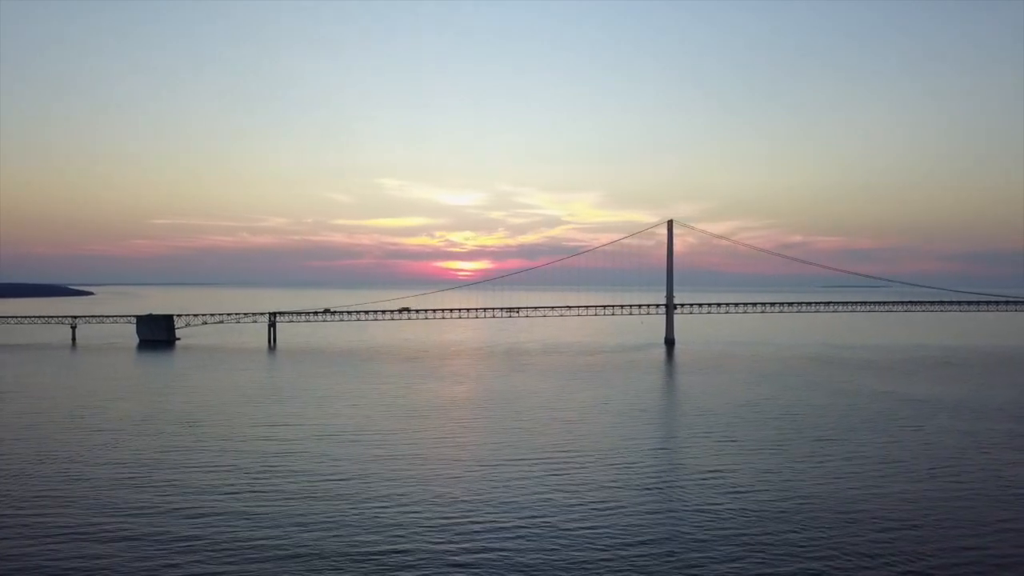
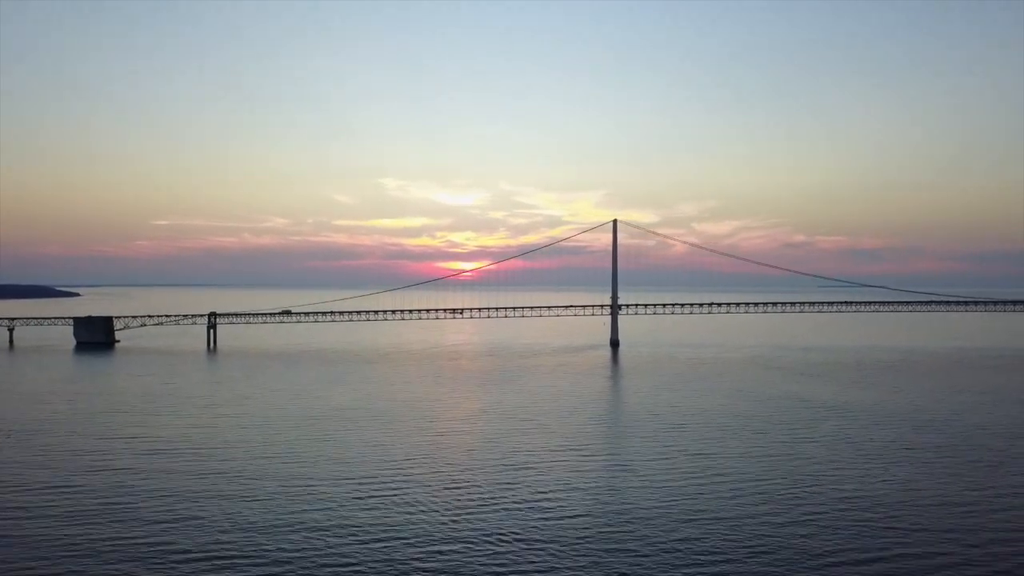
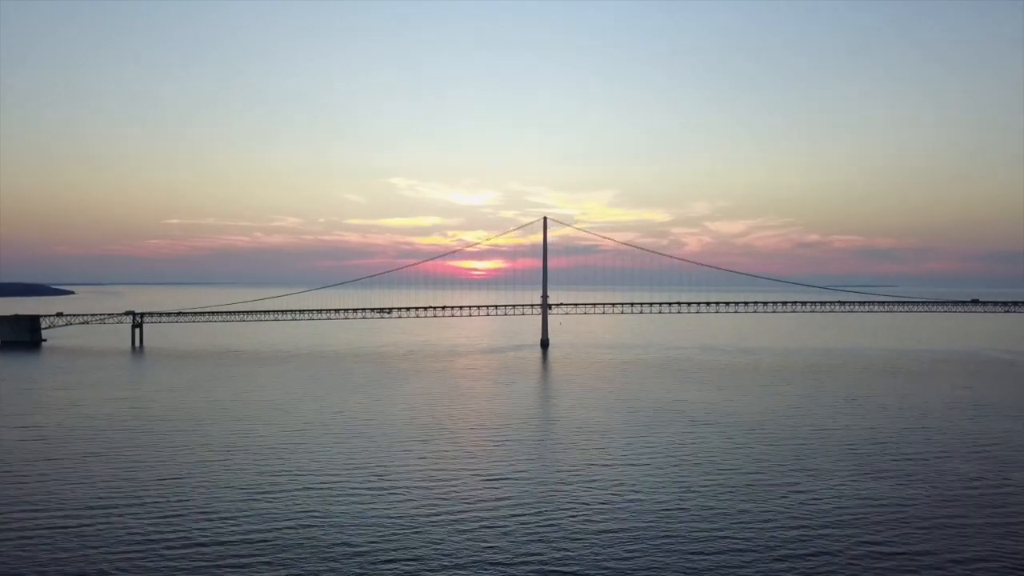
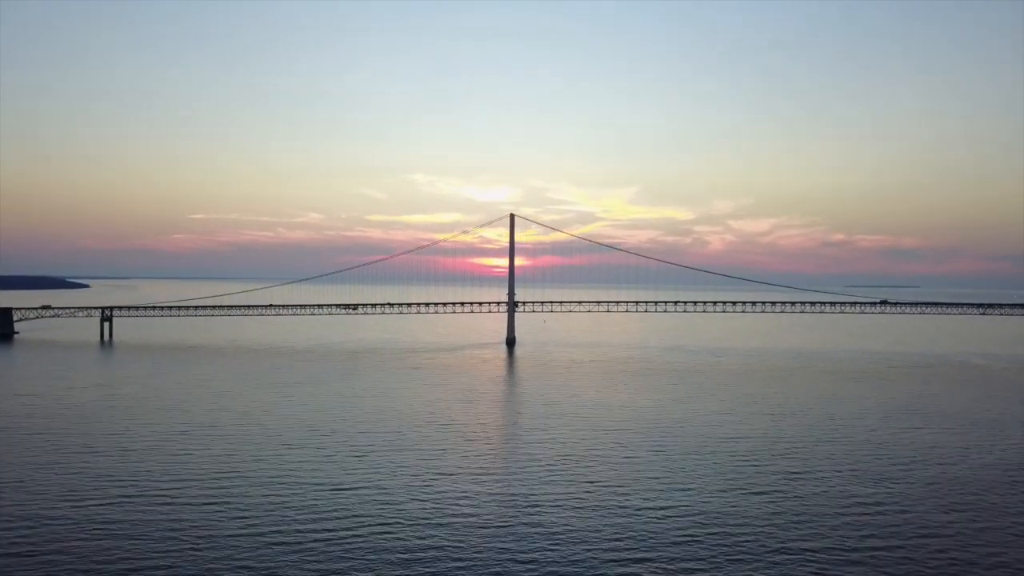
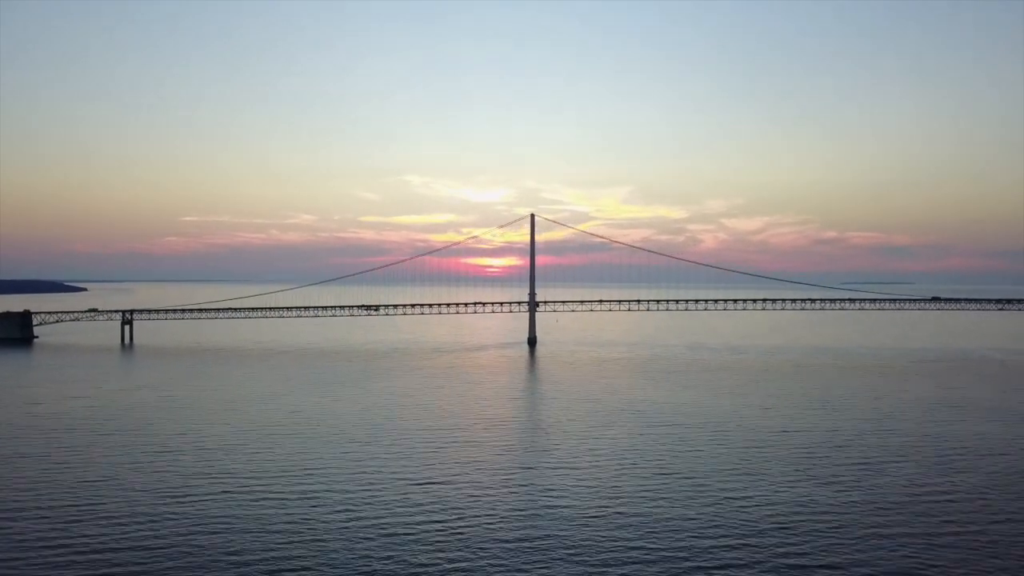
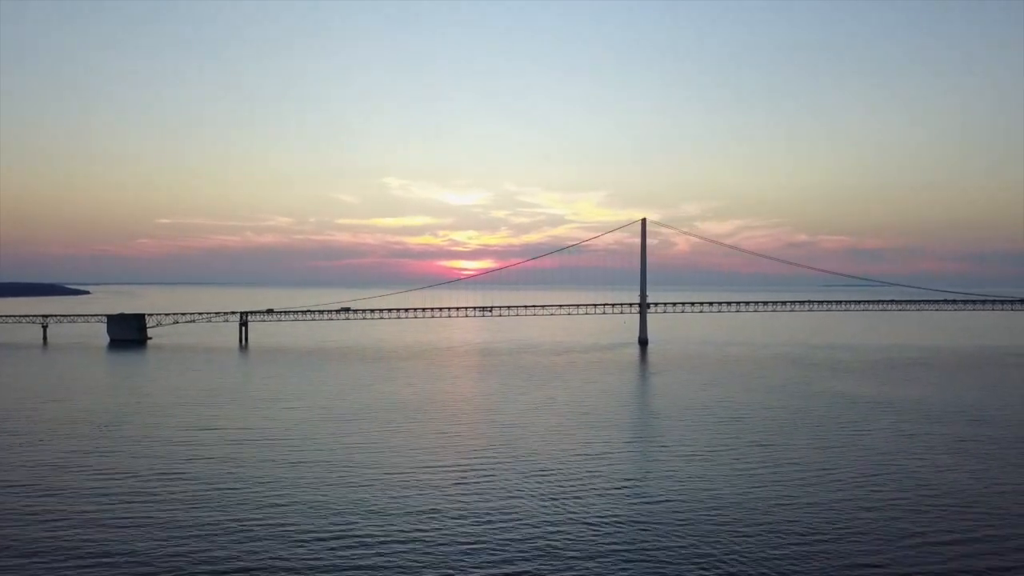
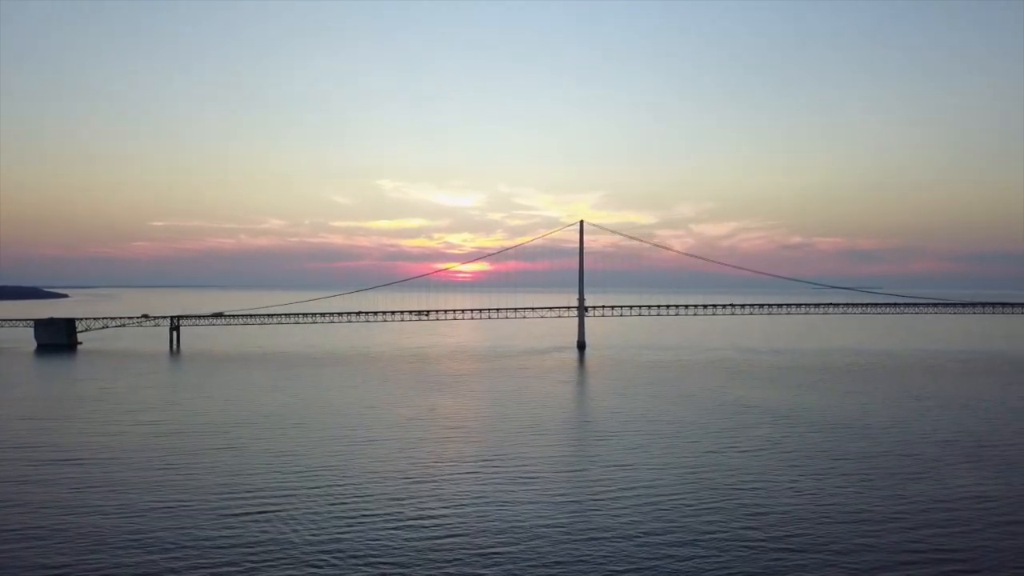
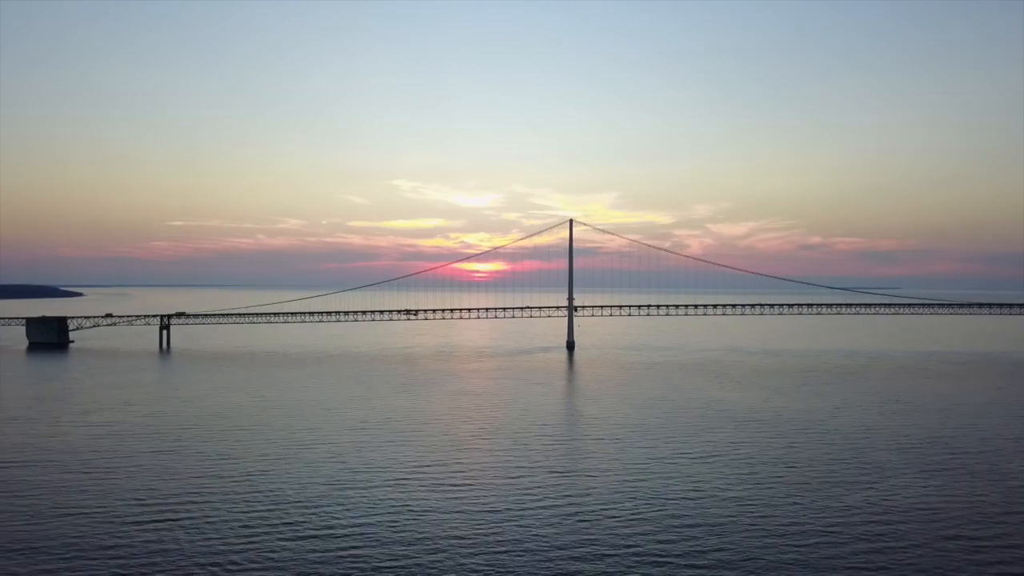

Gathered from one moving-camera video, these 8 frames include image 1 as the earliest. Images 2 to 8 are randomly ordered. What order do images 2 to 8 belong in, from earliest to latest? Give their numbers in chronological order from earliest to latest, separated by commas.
6, 2, 7, 8, 3, 5, 4
